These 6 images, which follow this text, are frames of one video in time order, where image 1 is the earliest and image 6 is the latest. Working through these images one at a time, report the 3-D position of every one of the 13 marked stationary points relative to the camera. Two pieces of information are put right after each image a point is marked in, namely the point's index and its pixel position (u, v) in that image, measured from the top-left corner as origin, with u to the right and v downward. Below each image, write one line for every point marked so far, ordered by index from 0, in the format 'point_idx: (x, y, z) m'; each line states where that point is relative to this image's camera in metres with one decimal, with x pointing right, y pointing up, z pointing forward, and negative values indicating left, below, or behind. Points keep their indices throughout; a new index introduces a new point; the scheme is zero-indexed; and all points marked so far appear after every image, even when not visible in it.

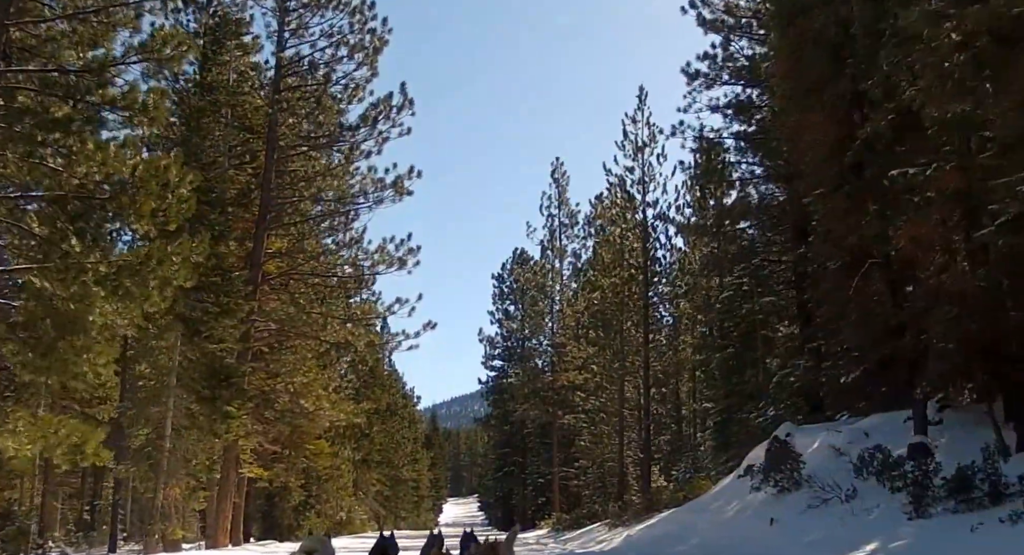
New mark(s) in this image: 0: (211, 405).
0: (-5.9, -2.5, +18.8) m
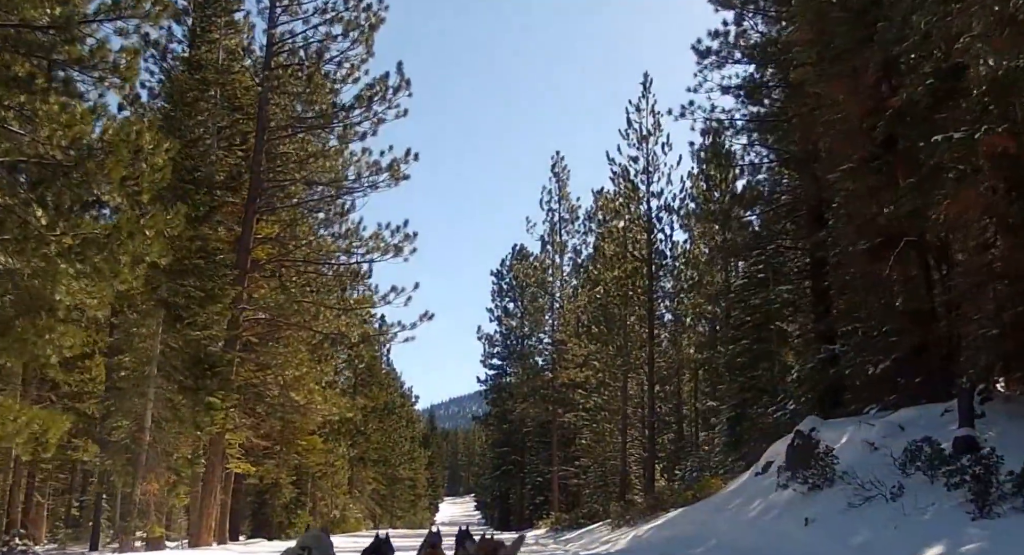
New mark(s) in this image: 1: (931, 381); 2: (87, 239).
0: (-5.9, -2.2, +17.7) m
1: (+5.9, -1.4, +13.5) m
2: (-5.2, +0.5, +11.6) m
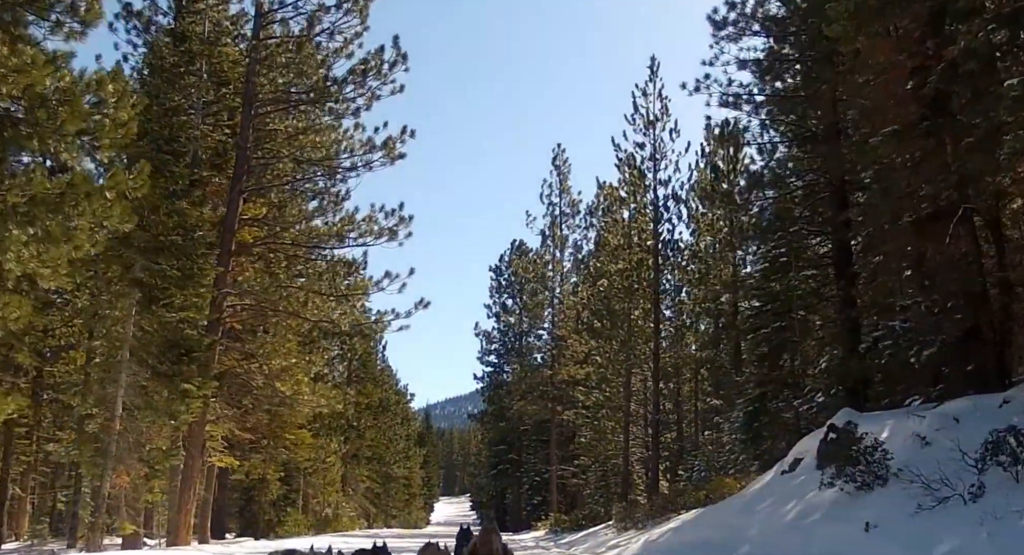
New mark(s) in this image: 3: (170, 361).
0: (-5.9, -1.8, +16.4) m
1: (+6.0, -1.2, +12.2) m
2: (-5.1, +0.8, +10.3) m
3: (-6.0, -1.5, +16.6) m
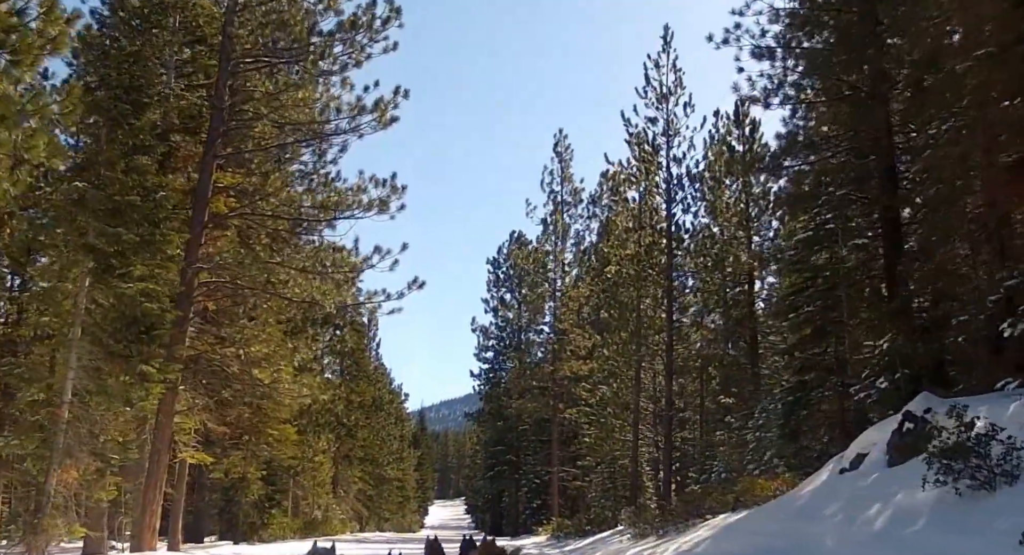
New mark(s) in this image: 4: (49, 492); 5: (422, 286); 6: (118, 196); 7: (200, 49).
0: (-5.8, -1.3, +14.4) m
1: (+6.1, -0.8, +10.2) m
2: (-5.0, +1.4, +8.3) m
3: (-5.9, -1.0, +14.6) m
4: (-6.8, -3.1, +14.0) m
5: (-1.8, -0.2, +19.5) m
6: (-6.0, +1.2, +14.5) m
7: (-6.5, +4.7, +19.8) m
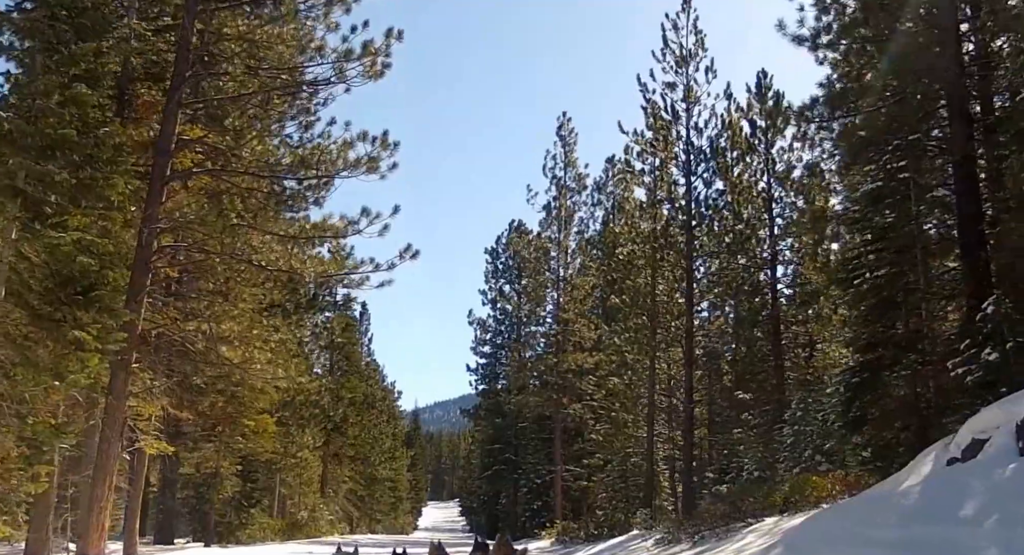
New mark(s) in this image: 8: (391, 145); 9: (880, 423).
0: (-5.7, -0.7, +11.9) m
1: (+6.2, -0.2, +7.8) m
2: (-4.8, +2.0, +5.9) m
3: (-5.7, -0.3, +12.2) m
4: (-6.7, -2.5, +11.5) m
5: (-1.7, +0.4, +17.1) m
6: (-5.9, +1.8, +12.1) m
7: (-6.3, +5.4, +17.4) m
8: (-2.2, +2.4, +17.2) m
9: (+5.7, -2.2, +14.7) m
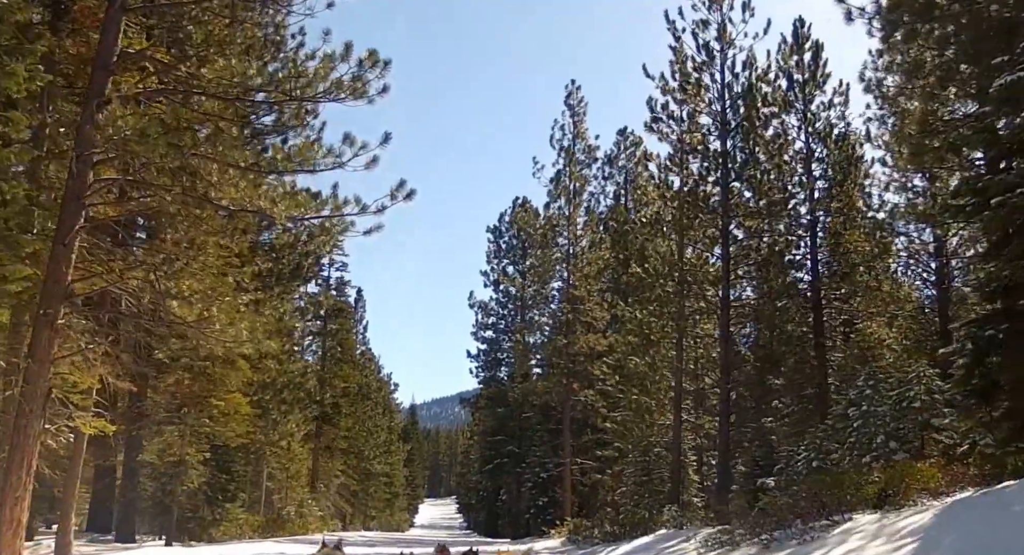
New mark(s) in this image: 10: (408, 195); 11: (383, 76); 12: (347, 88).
0: (-5.5, +0.1, +9.0) m
1: (+6.5, +0.5, +4.9) m
2: (-4.5, +2.8, +2.9) m
3: (-5.5, +0.5, +9.2) m
4: (-6.5, -1.7, +8.6) m
5: (-1.5, +1.2, +14.1) m
6: (-5.6, +2.6, +9.2) m
7: (-6.0, +6.2, +14.4) m
8: (-2.0, +3.2, +14.2) m
9: (+5.9, -1.5, +11.8) m
10: (-1.5, +1.2, +13.9) m
11: (-1.9, +3.0, +14.2) m
12: (-2.4, +2.8, +14.1) m
